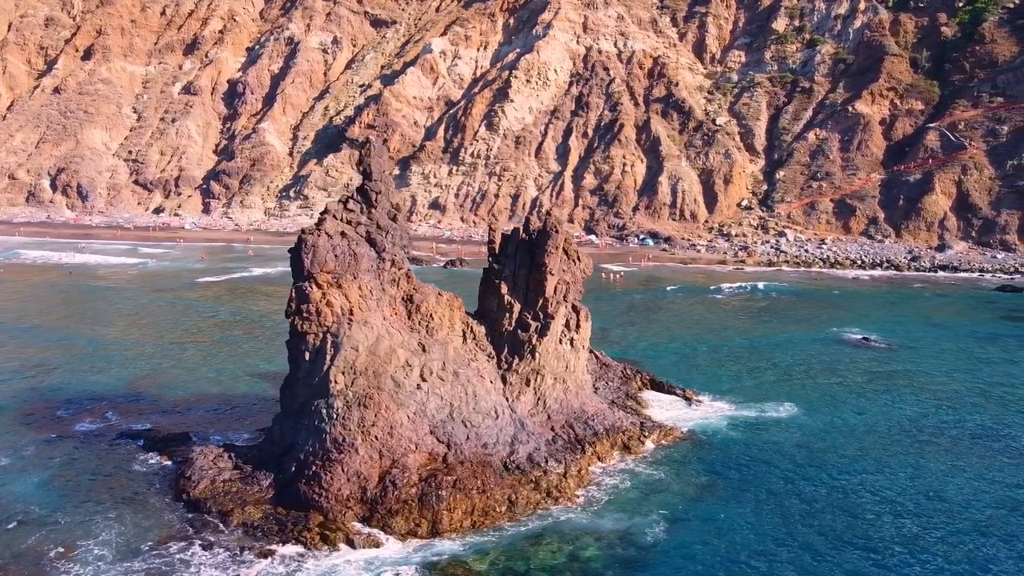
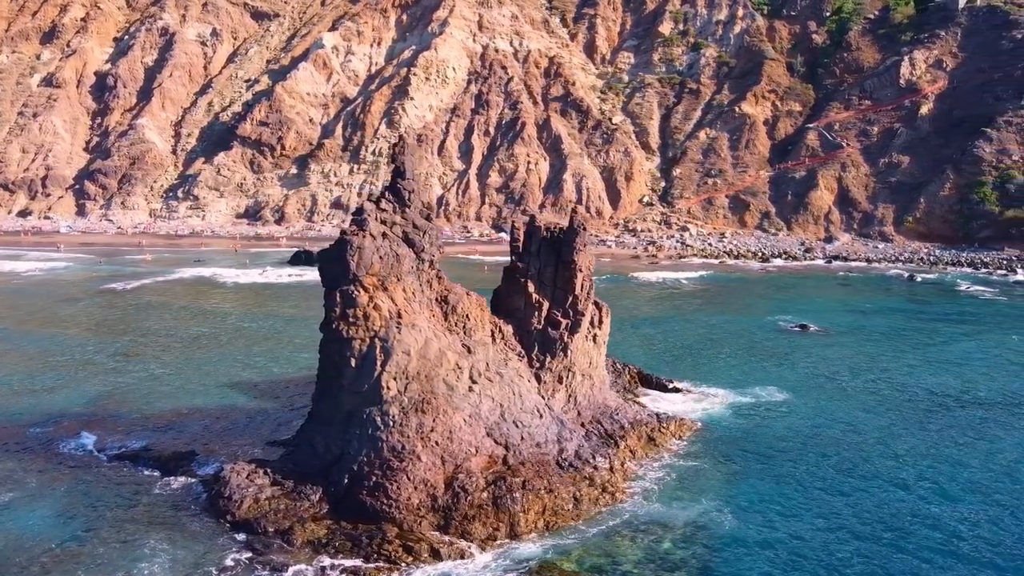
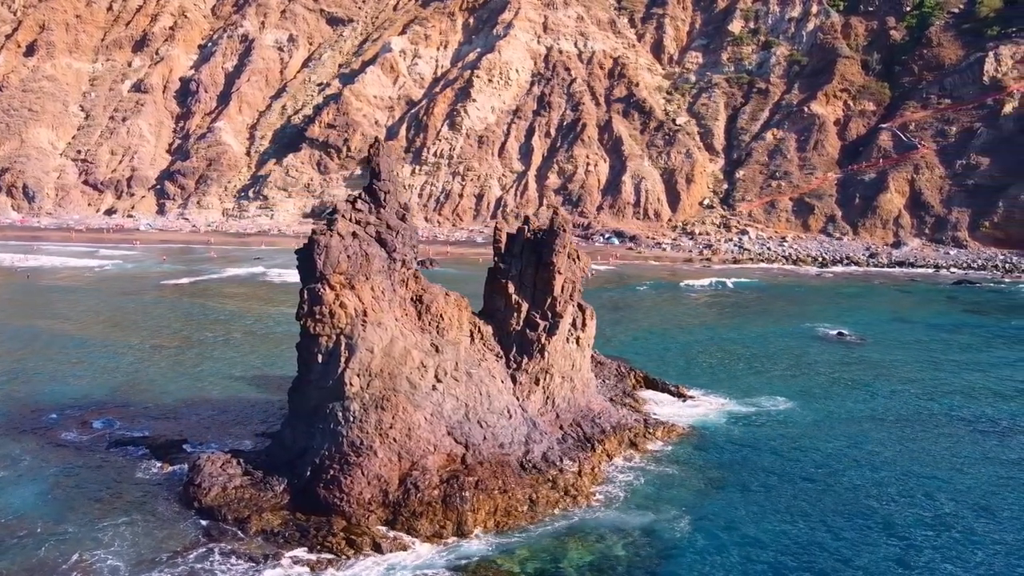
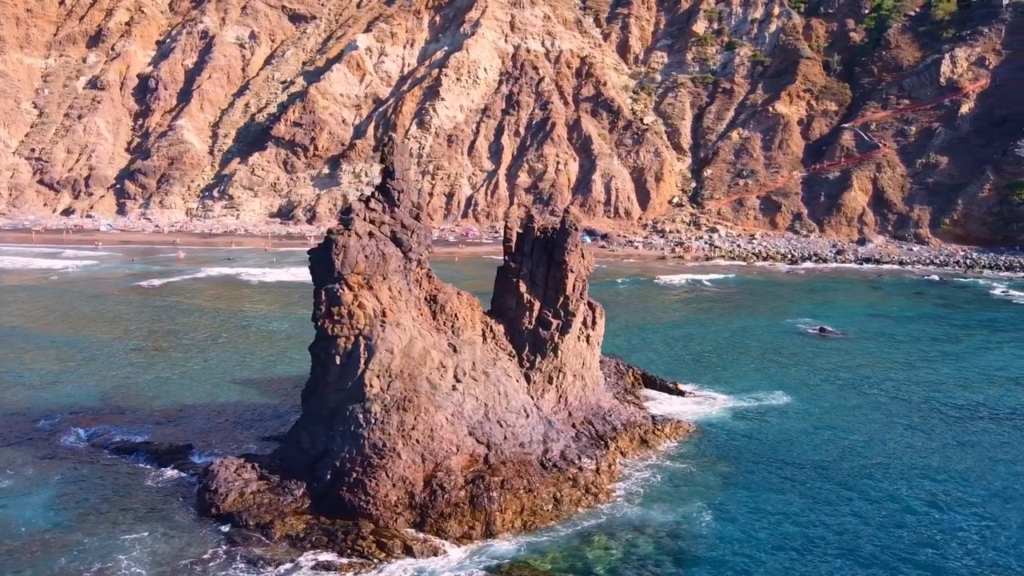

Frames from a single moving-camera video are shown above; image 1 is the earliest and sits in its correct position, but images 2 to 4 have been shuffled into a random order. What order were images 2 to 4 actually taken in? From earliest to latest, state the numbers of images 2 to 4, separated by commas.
3, 4, 2
